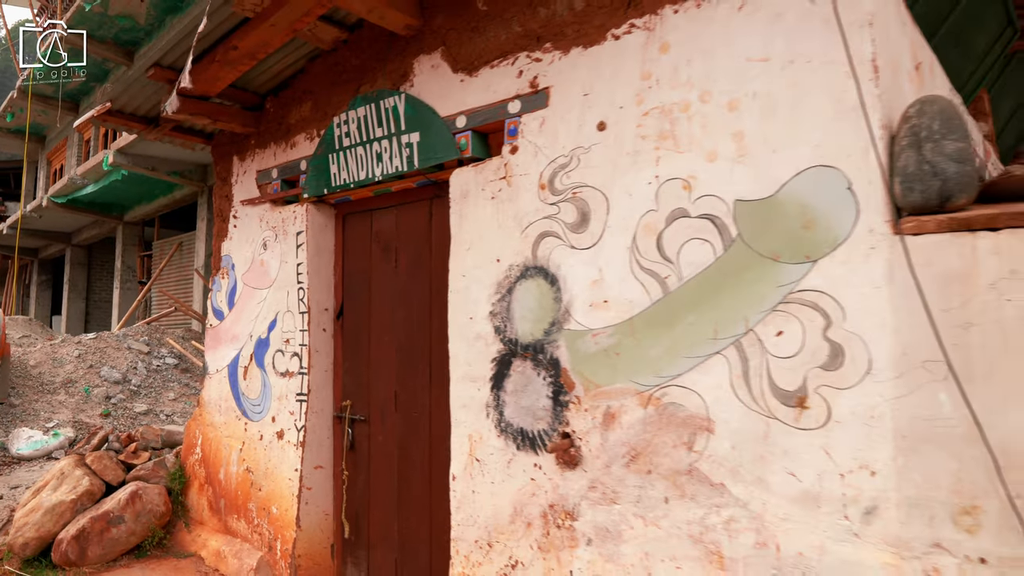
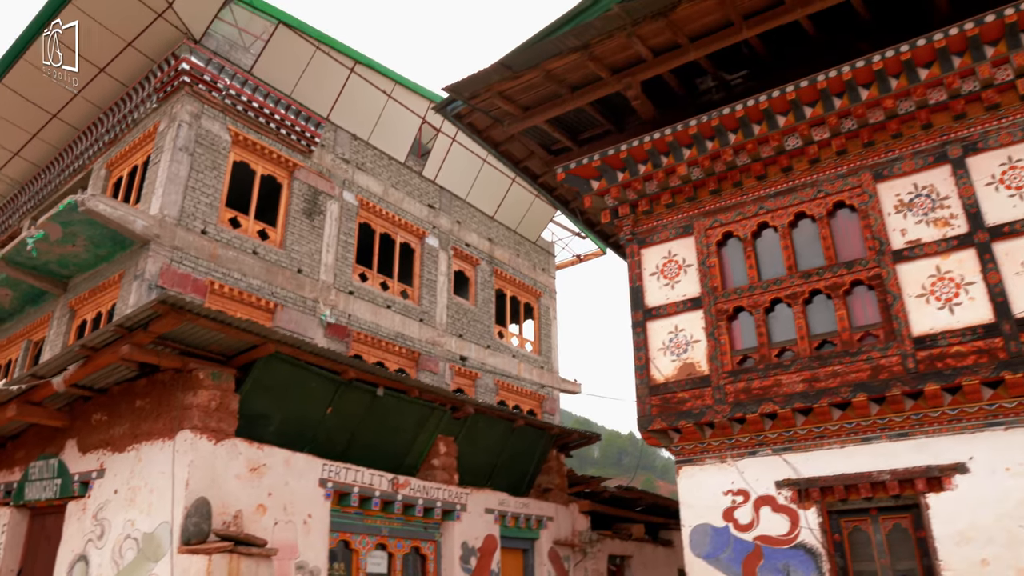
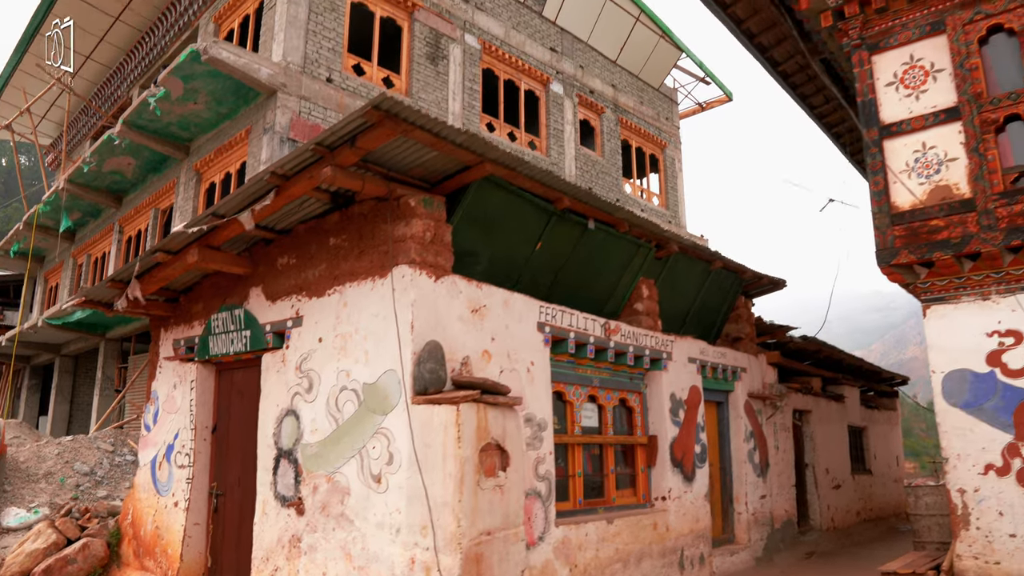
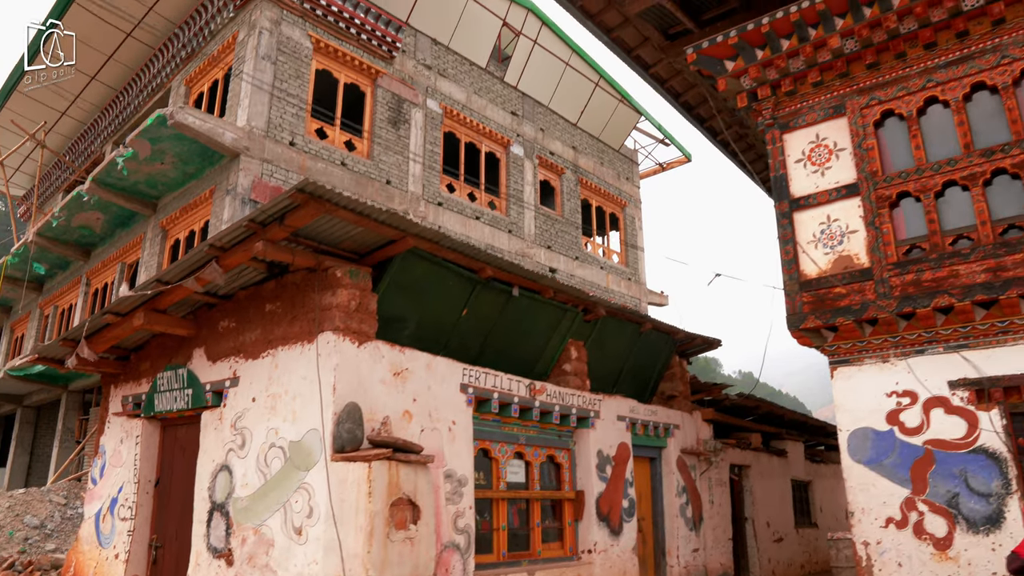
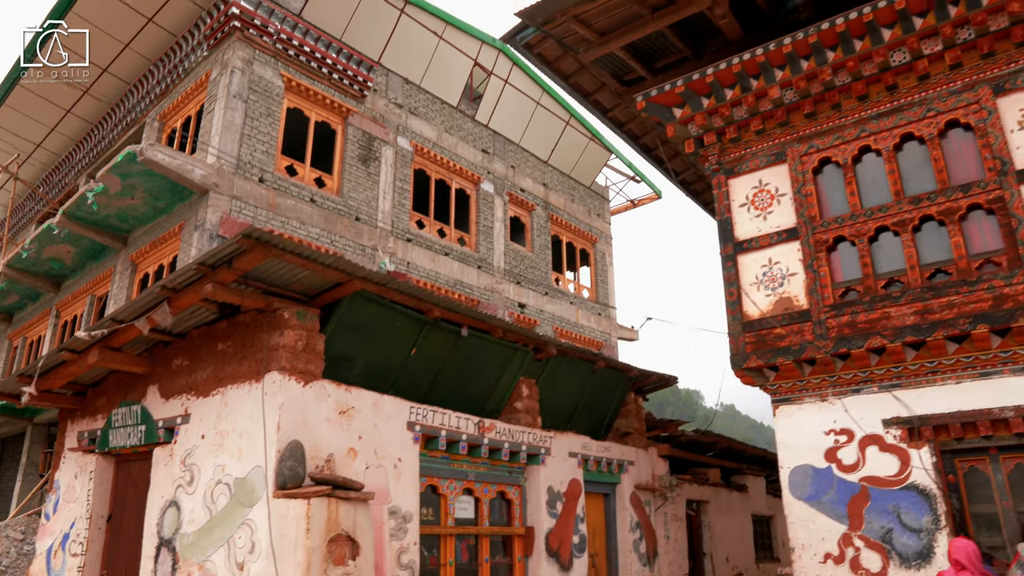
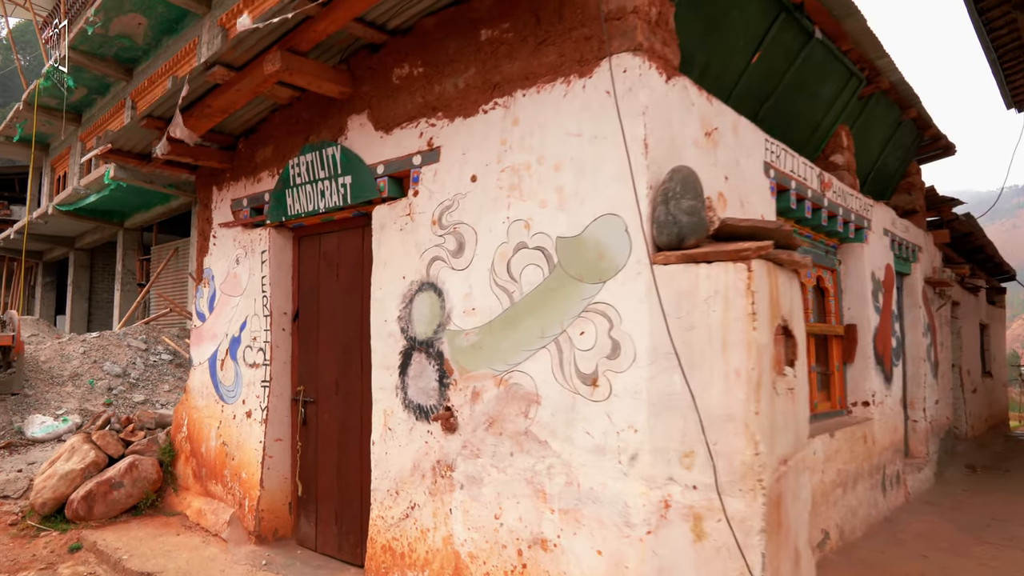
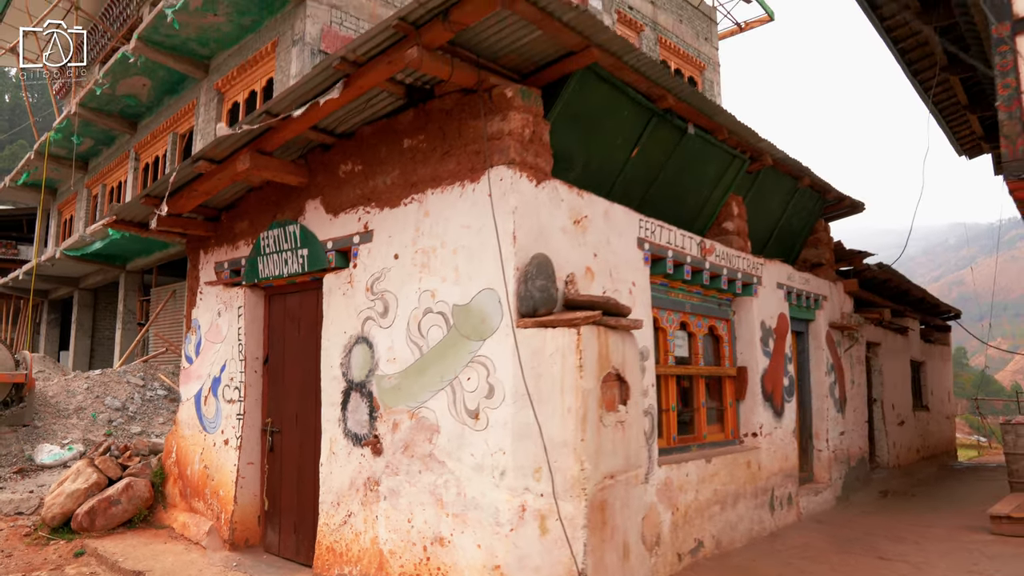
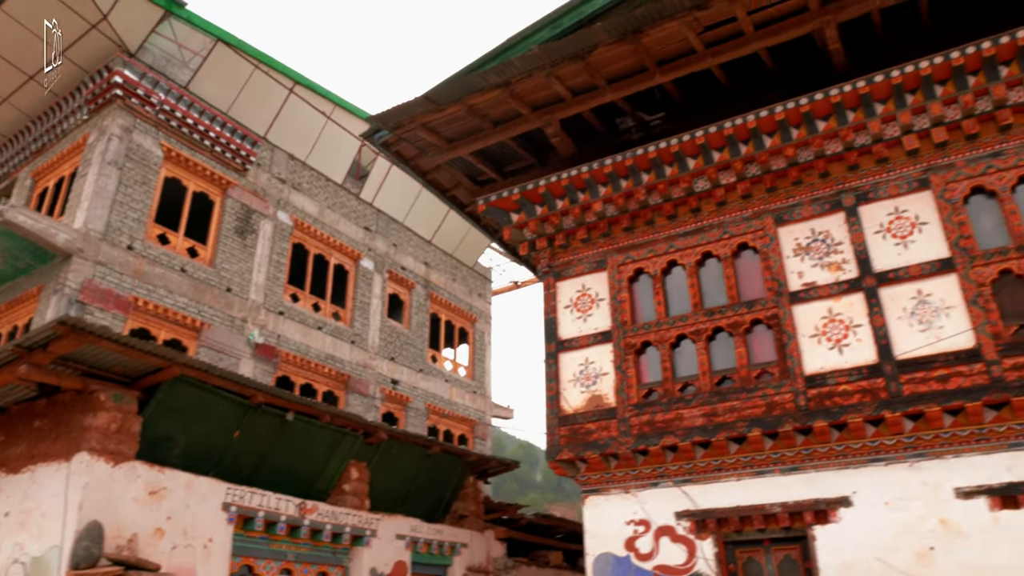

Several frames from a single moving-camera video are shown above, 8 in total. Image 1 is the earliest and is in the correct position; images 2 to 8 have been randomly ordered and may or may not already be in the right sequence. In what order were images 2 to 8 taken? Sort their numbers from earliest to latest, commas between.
6, 7, 3, 4, 5, 2, 8
